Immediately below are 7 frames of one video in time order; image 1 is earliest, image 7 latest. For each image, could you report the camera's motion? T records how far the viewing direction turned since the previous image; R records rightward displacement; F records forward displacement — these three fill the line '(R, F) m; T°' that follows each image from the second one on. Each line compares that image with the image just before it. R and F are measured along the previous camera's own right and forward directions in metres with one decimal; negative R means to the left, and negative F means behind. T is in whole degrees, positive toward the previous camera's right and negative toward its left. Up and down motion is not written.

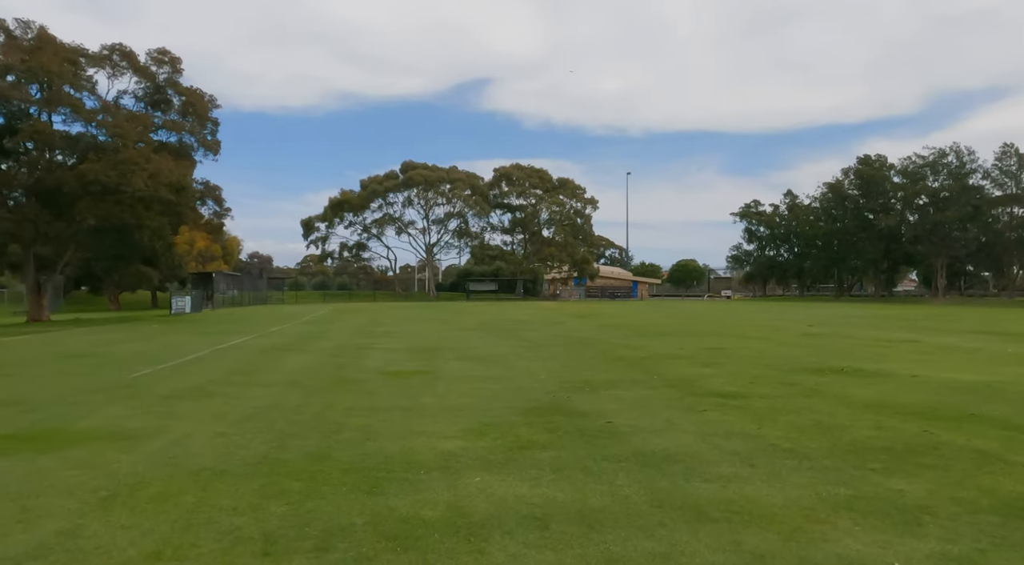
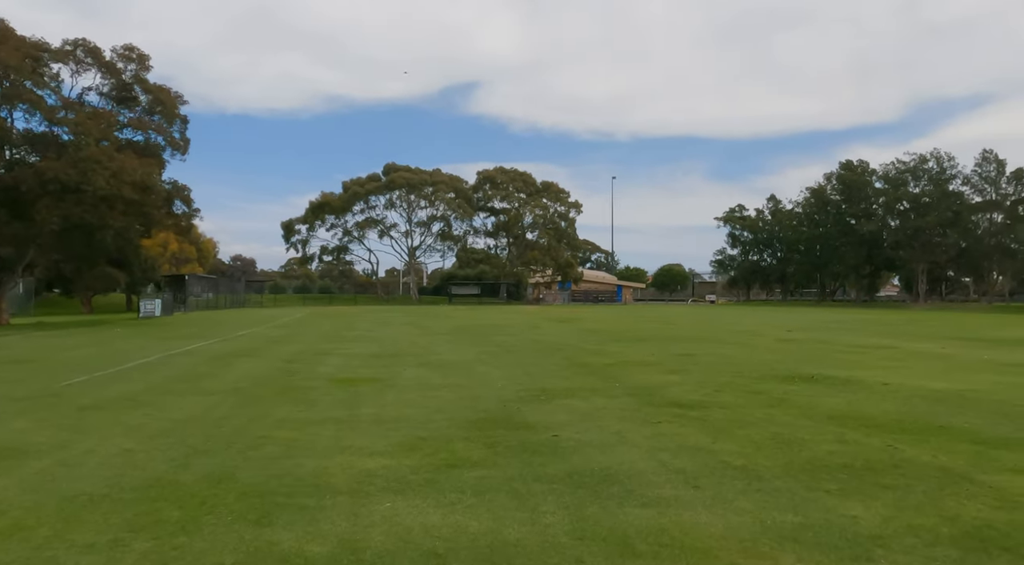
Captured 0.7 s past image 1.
(+0.5, +0.5) m; +1°
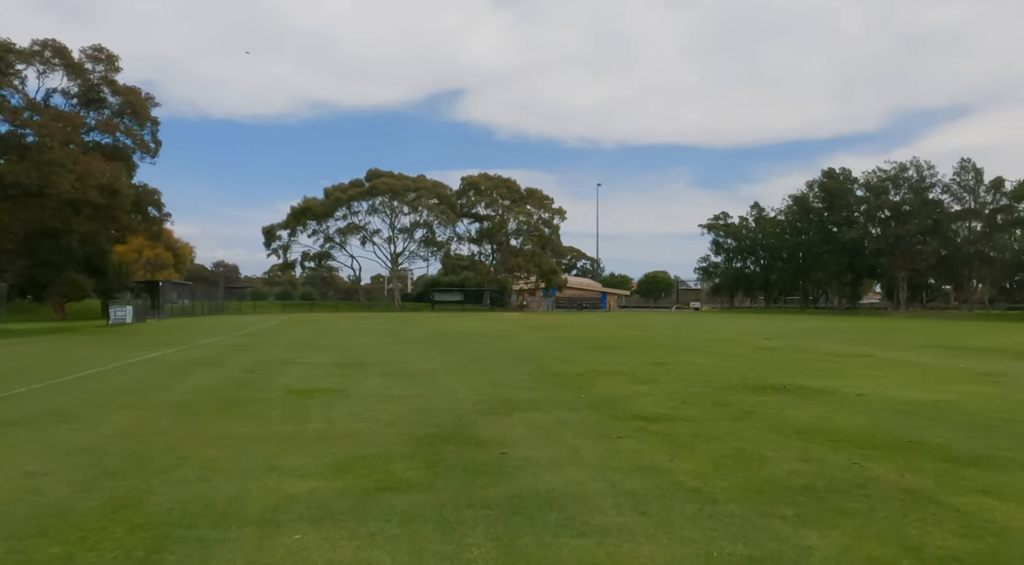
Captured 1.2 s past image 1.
(+0.4, +0.4) m; +1°
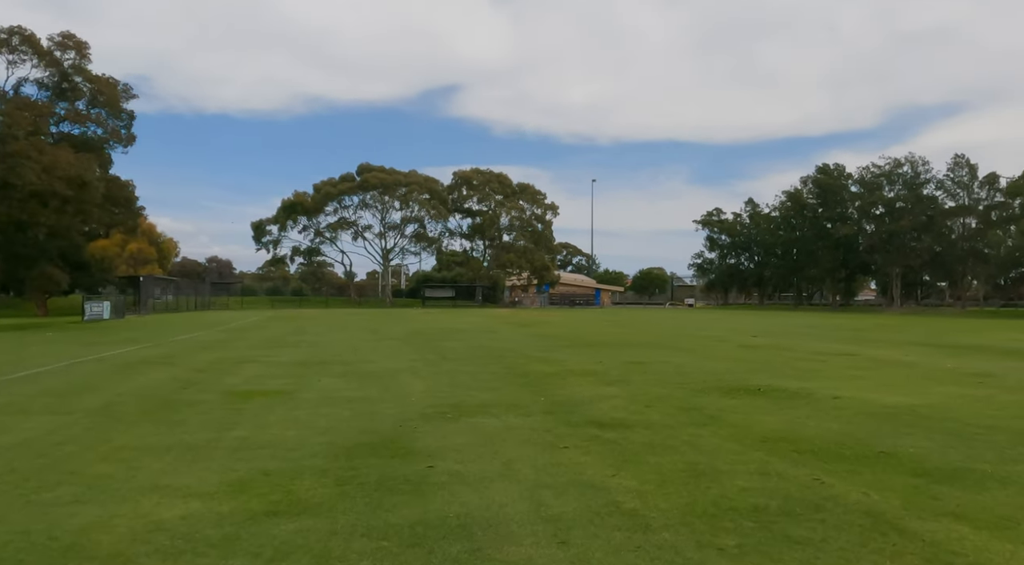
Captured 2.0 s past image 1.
(+0.5, +0.6) m; 0°
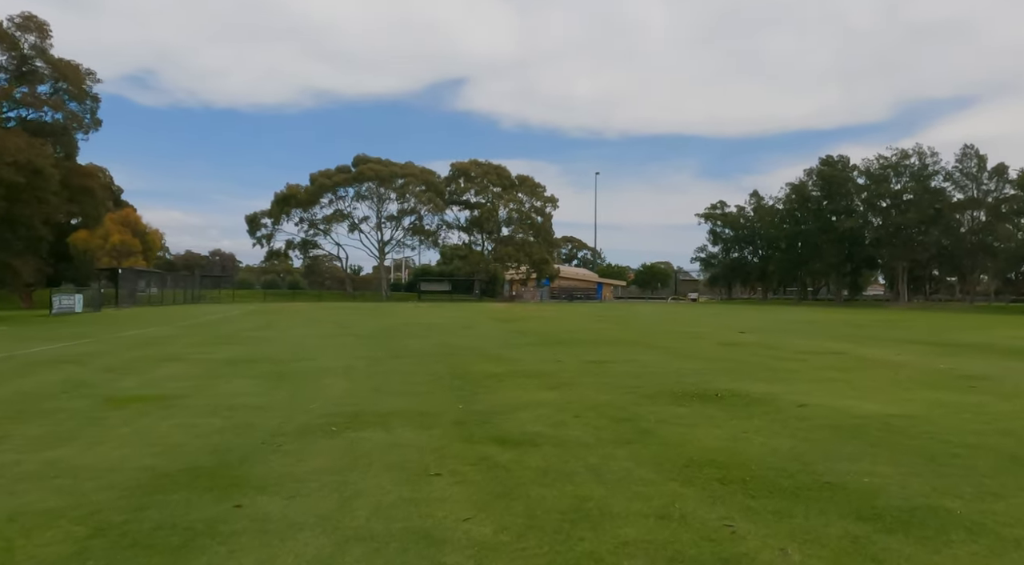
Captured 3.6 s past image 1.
(+1.1, +1.1) m; -1°
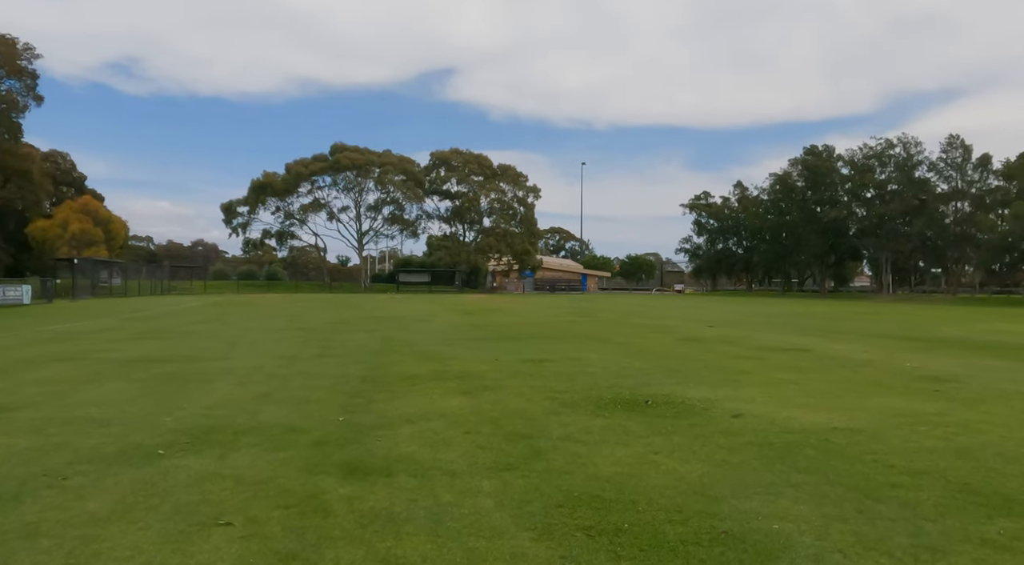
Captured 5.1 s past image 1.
(+1.0, +1.0) m; +1°
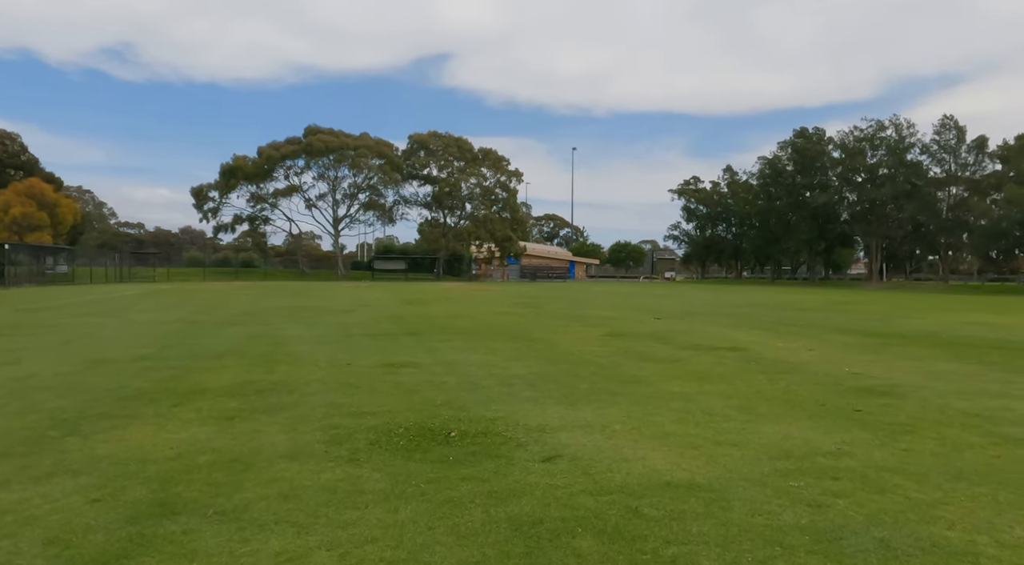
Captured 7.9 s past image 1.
(+2.1, +2.0) m; 0°
